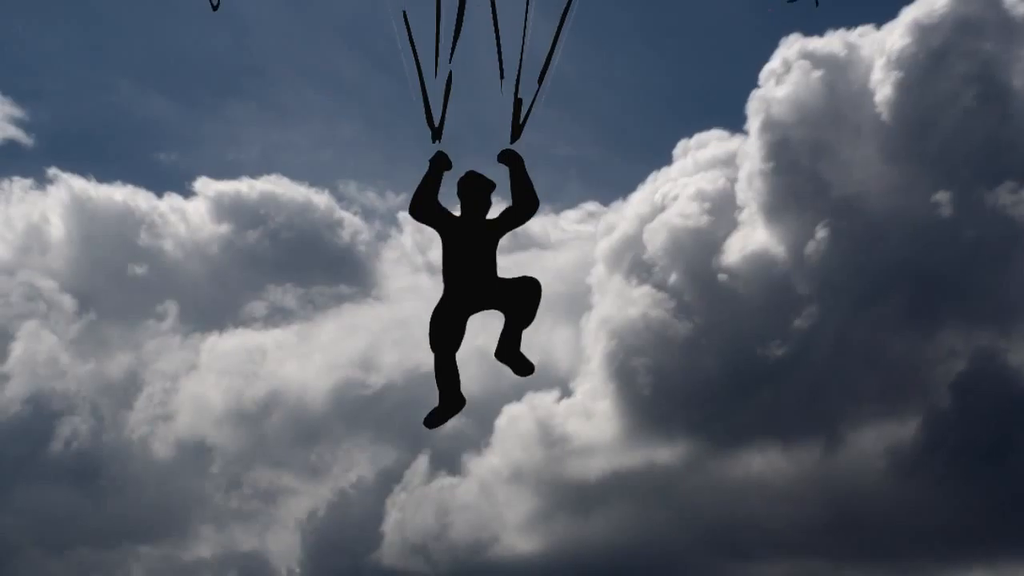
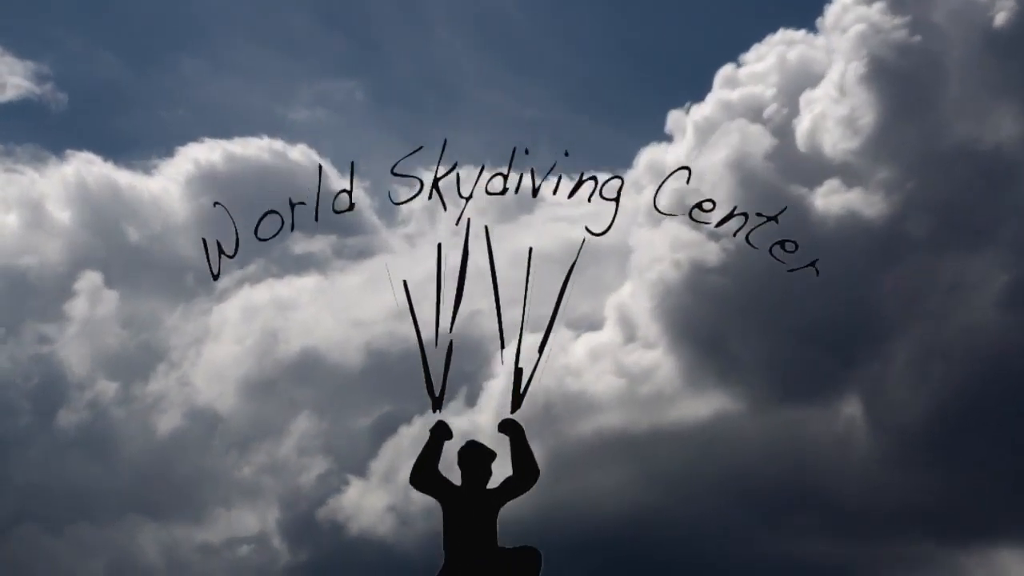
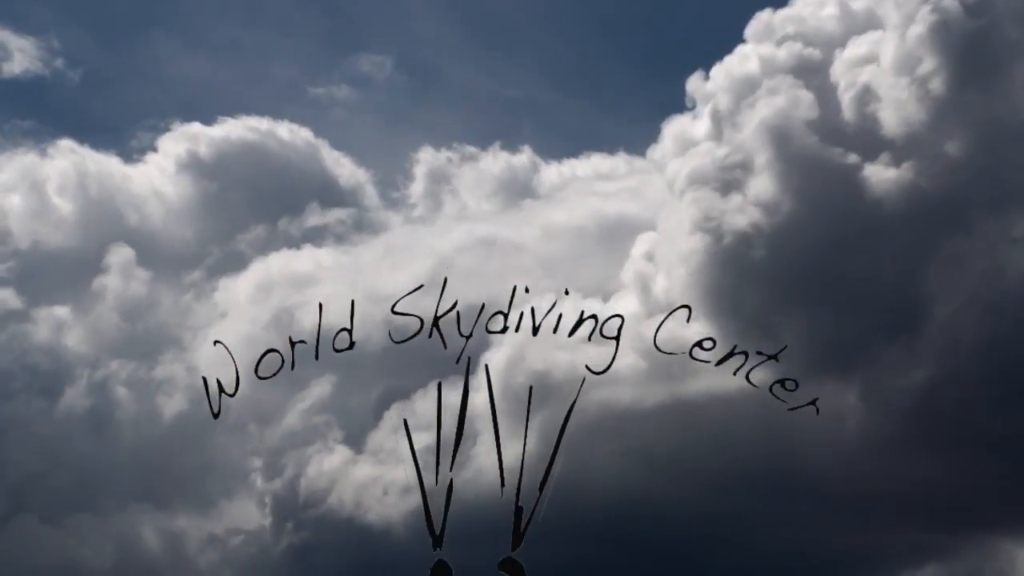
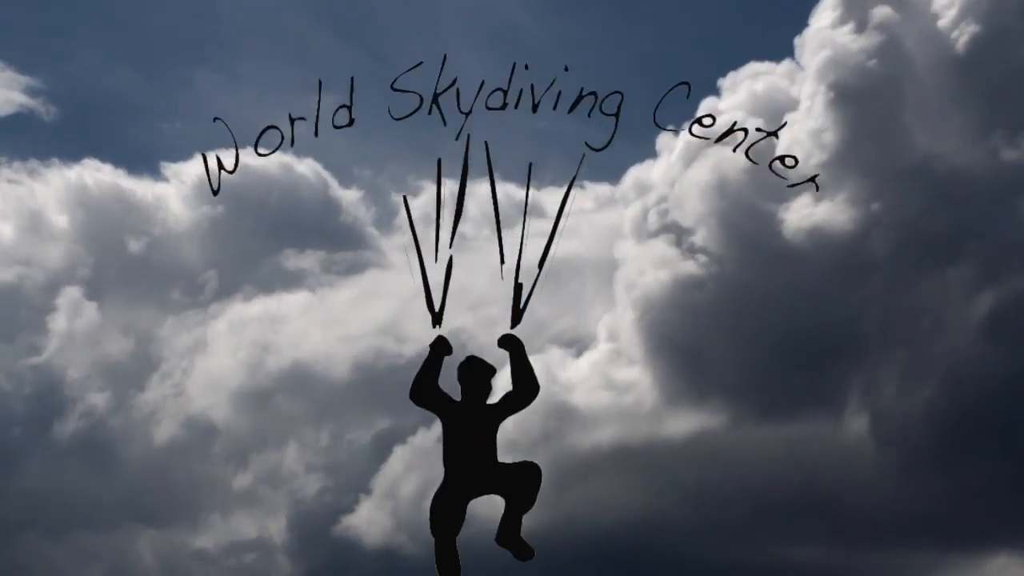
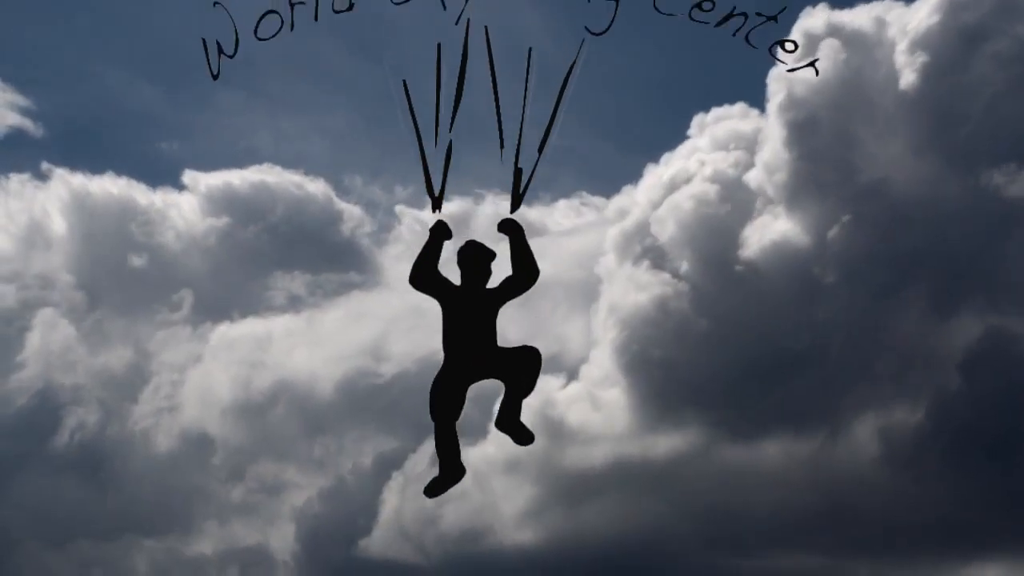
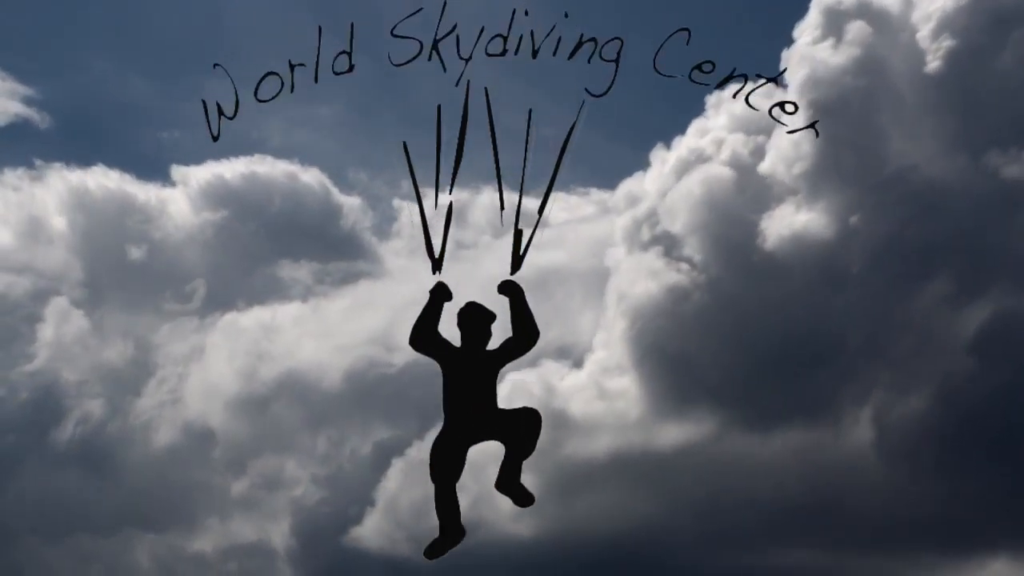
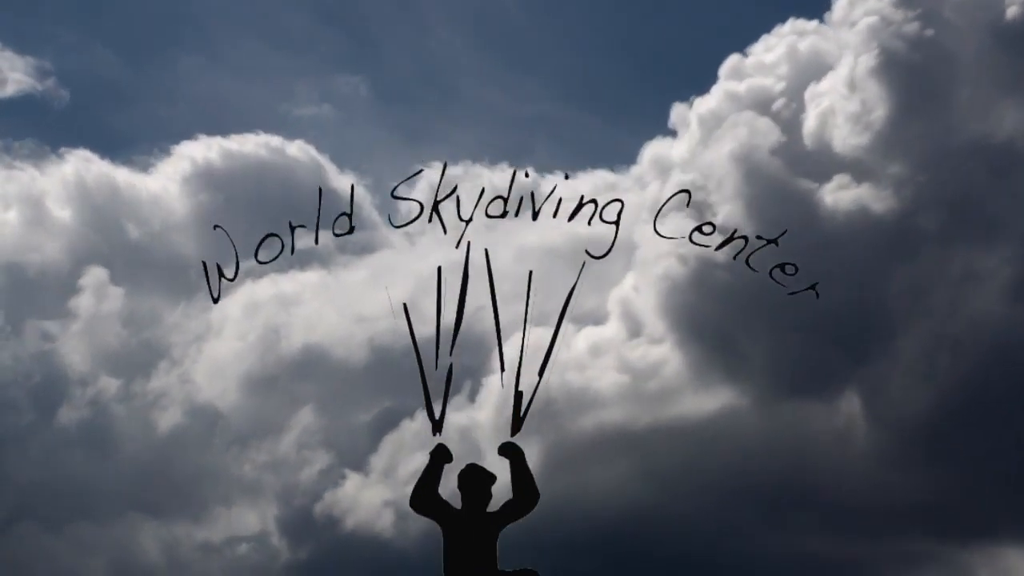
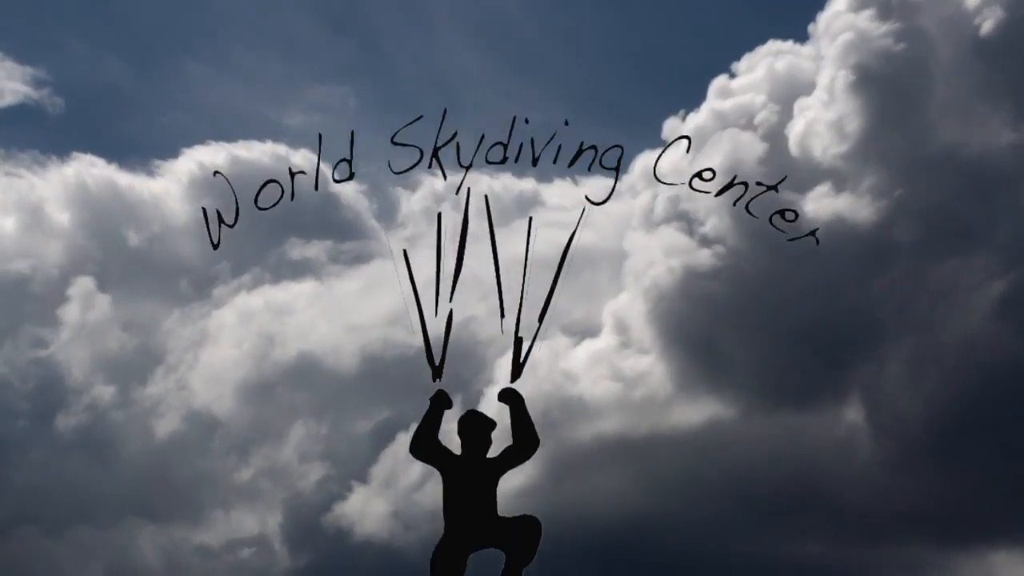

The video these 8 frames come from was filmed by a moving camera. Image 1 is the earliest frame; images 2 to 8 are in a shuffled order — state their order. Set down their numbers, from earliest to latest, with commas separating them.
5, 6, 4, 8, 2, 7, 3
